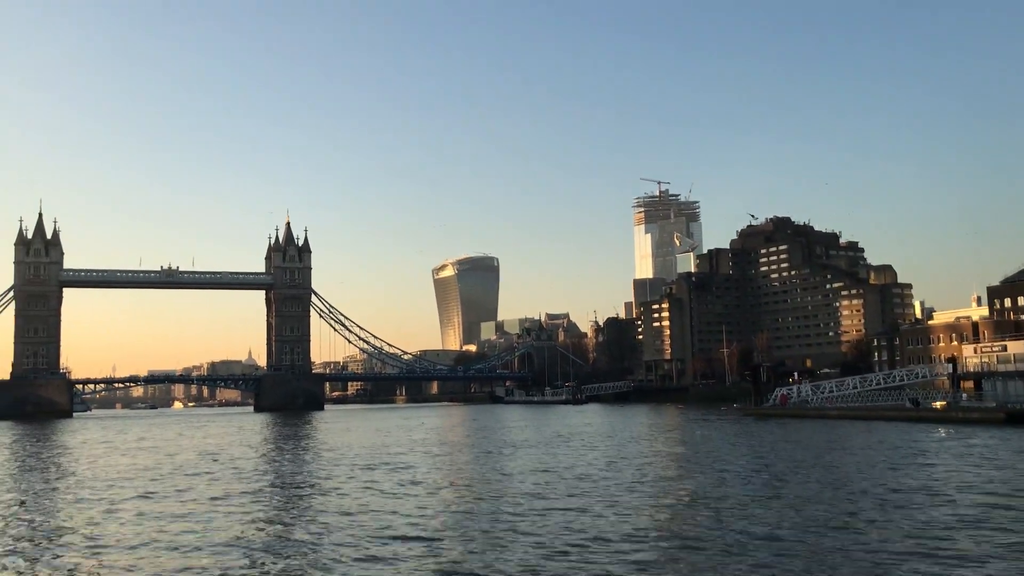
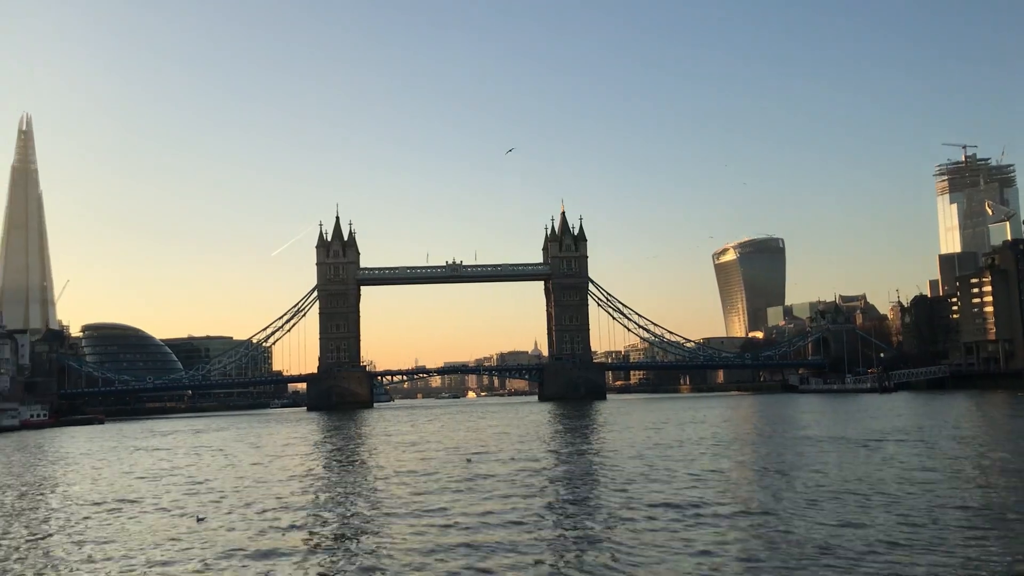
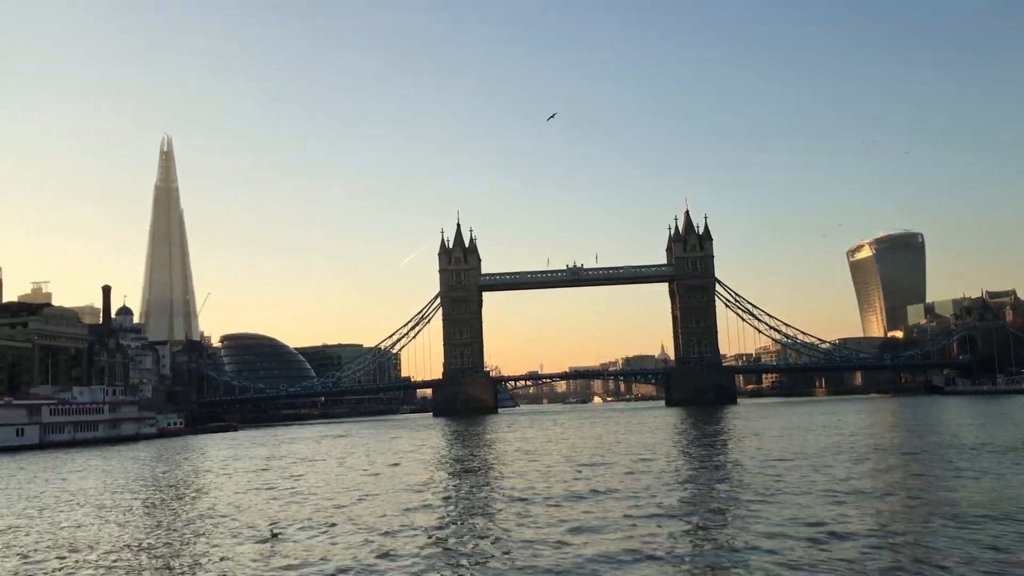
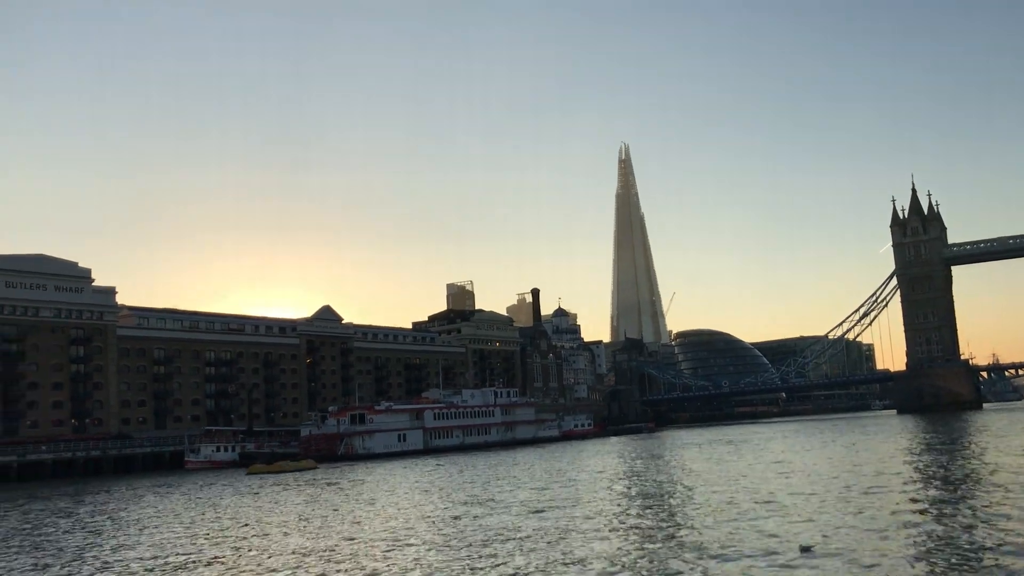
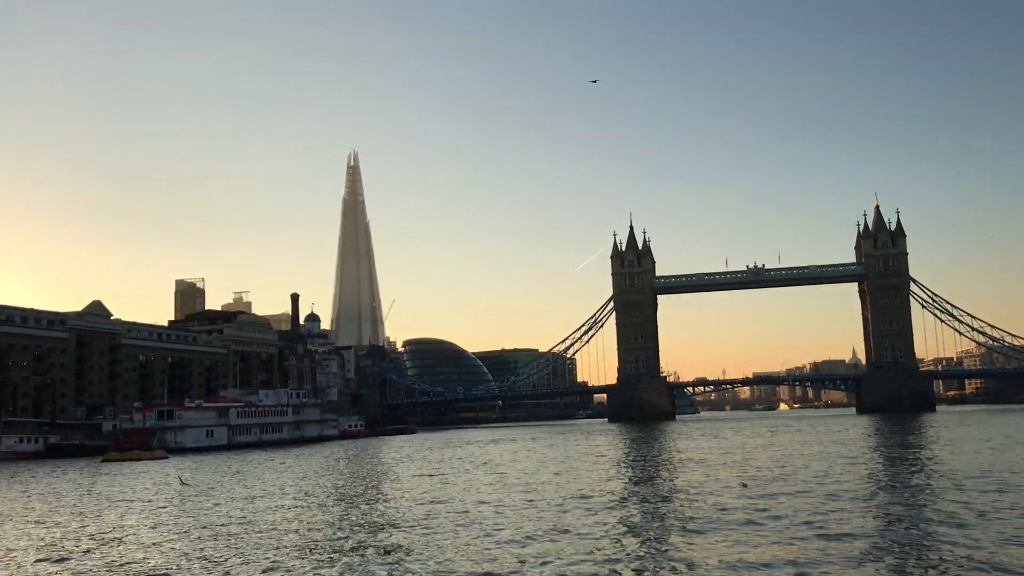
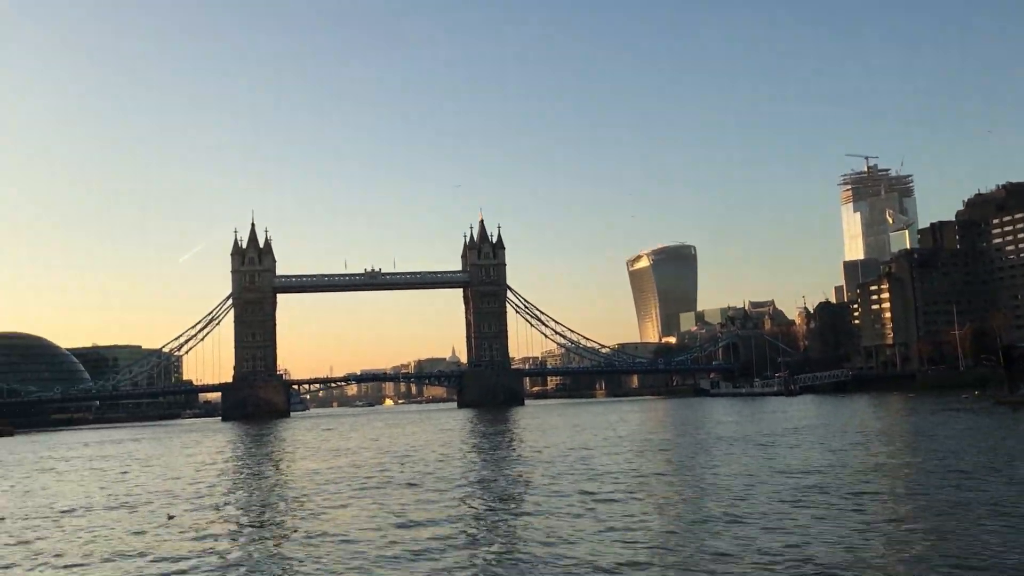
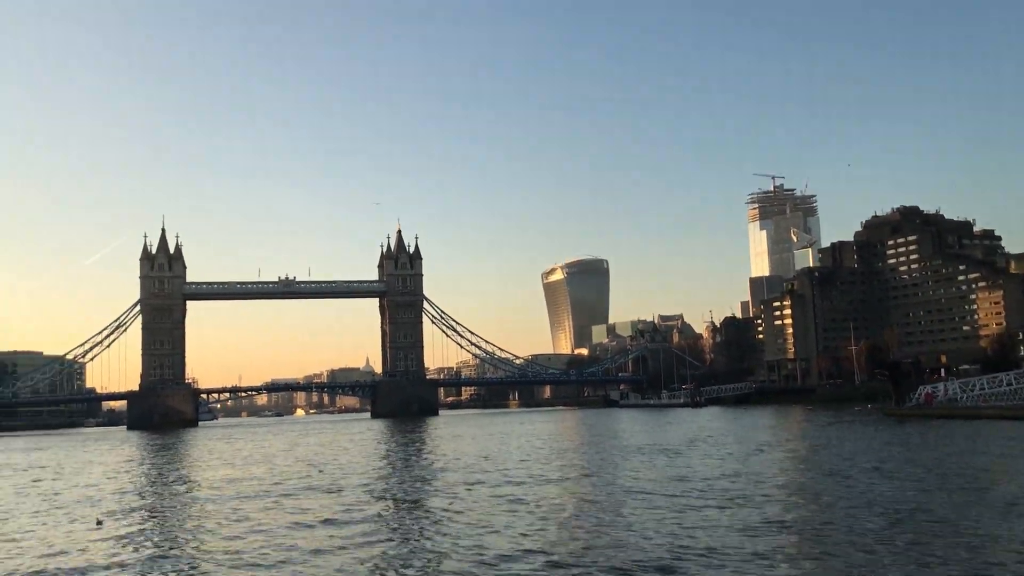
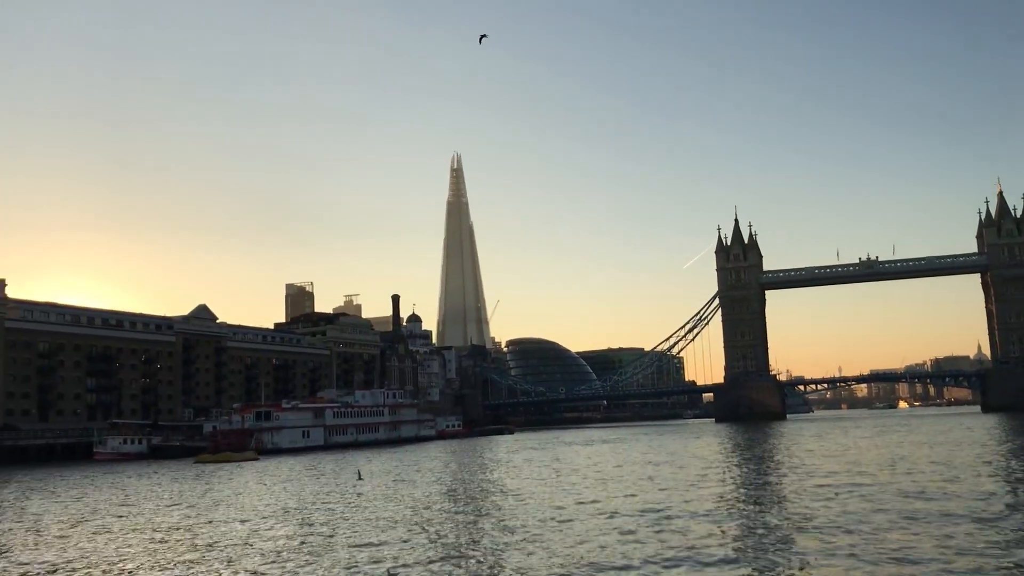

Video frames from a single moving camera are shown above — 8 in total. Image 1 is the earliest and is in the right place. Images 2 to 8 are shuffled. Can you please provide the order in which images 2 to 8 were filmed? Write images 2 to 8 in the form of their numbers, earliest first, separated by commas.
7, 6, 2, 3, 5, 8, 4
